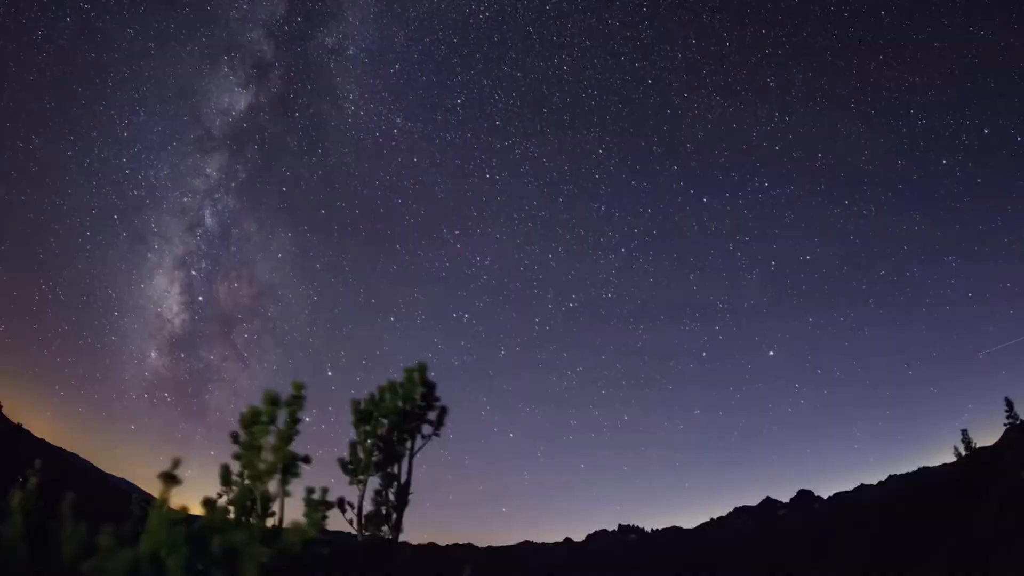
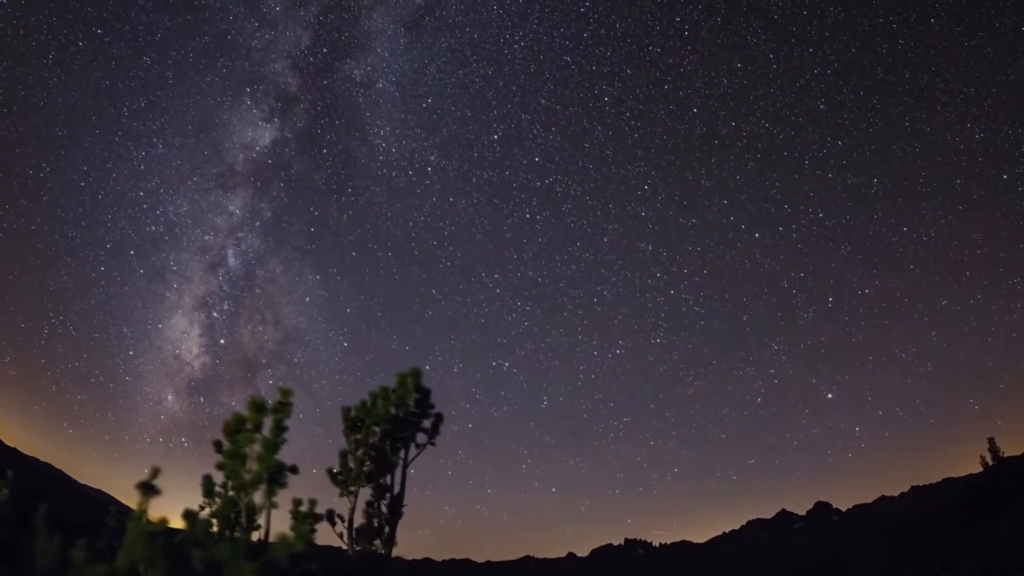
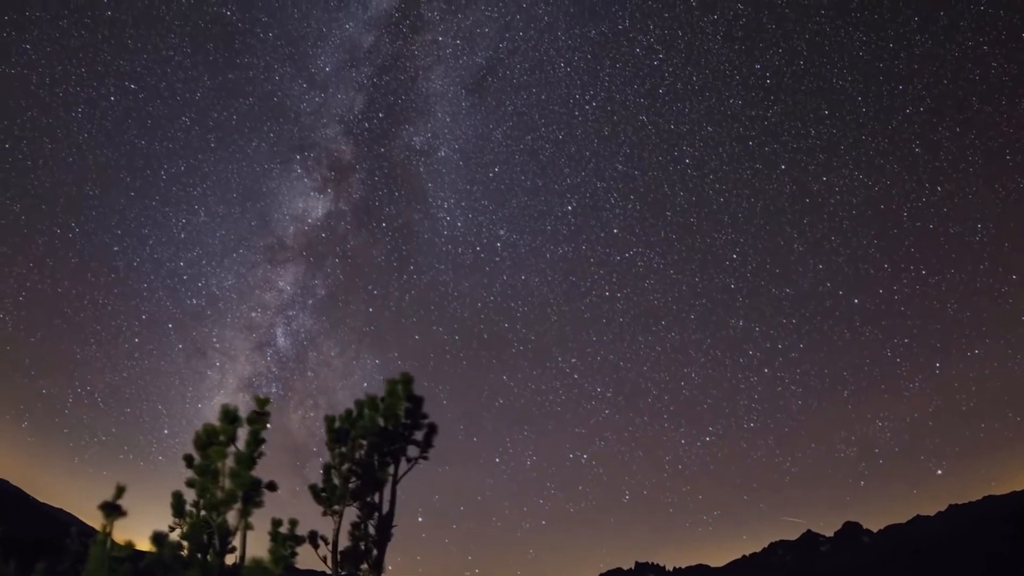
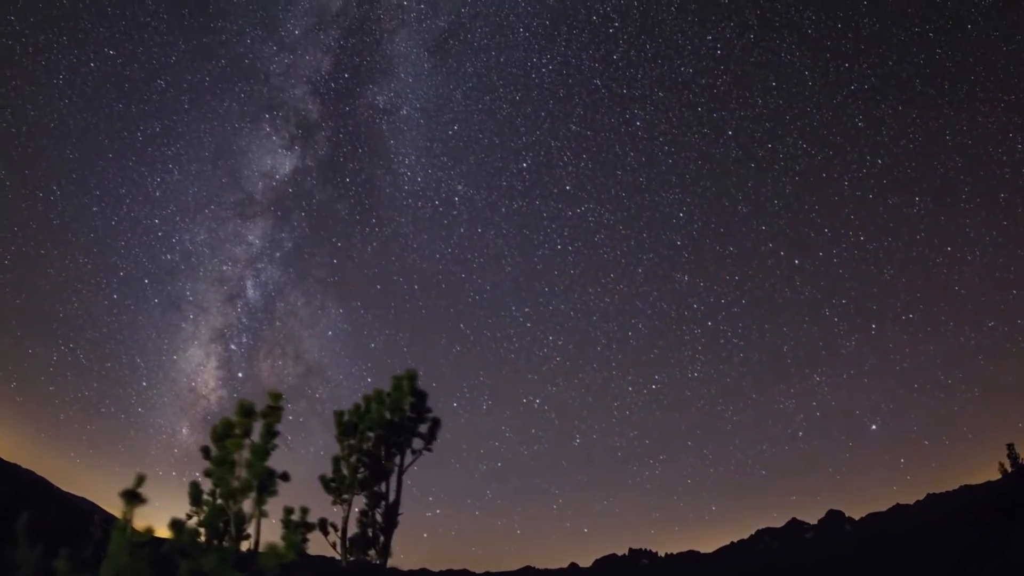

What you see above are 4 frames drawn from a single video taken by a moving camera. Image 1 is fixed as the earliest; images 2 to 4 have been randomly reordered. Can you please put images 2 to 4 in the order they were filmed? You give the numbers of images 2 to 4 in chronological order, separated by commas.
2, 4, 3
